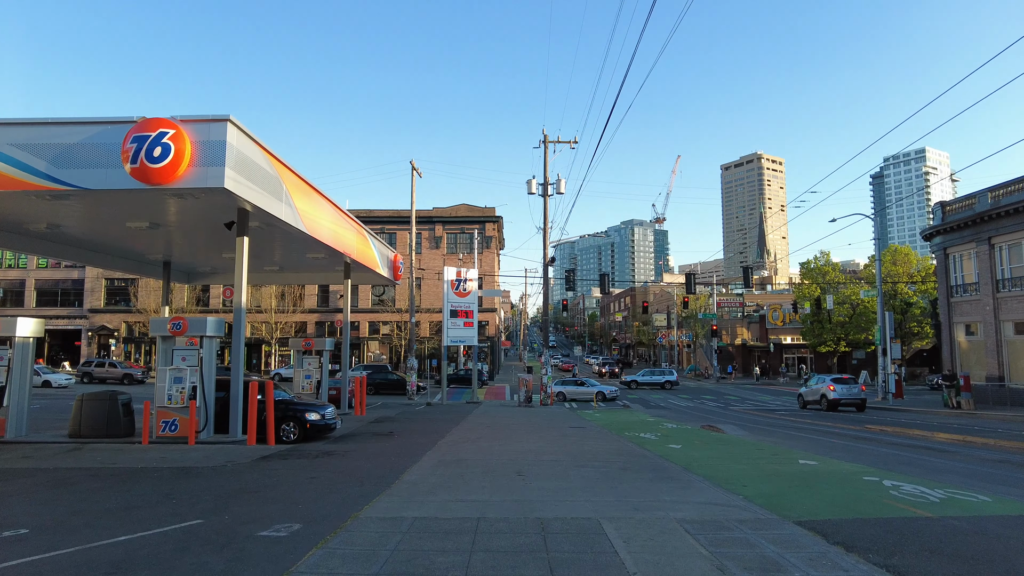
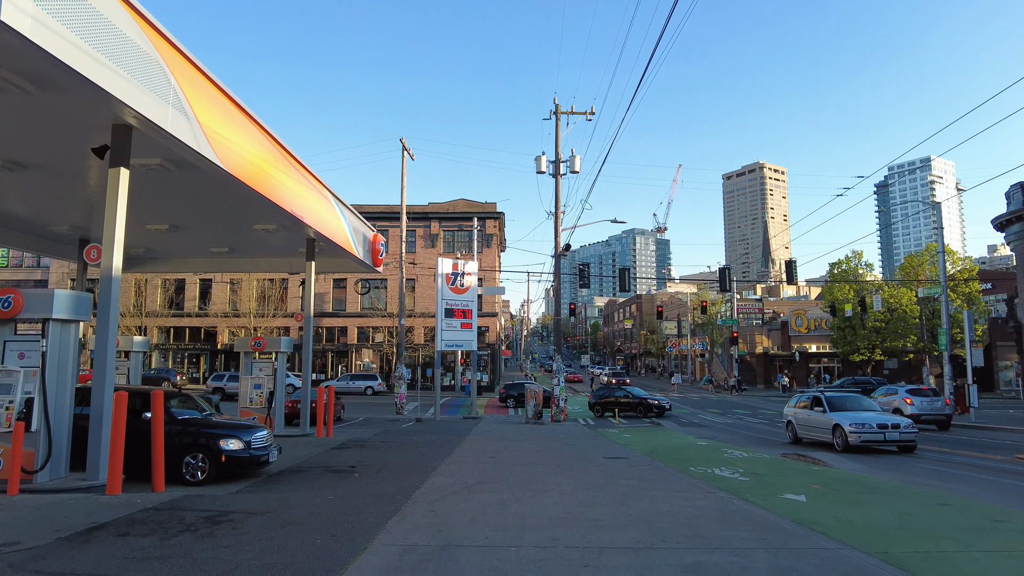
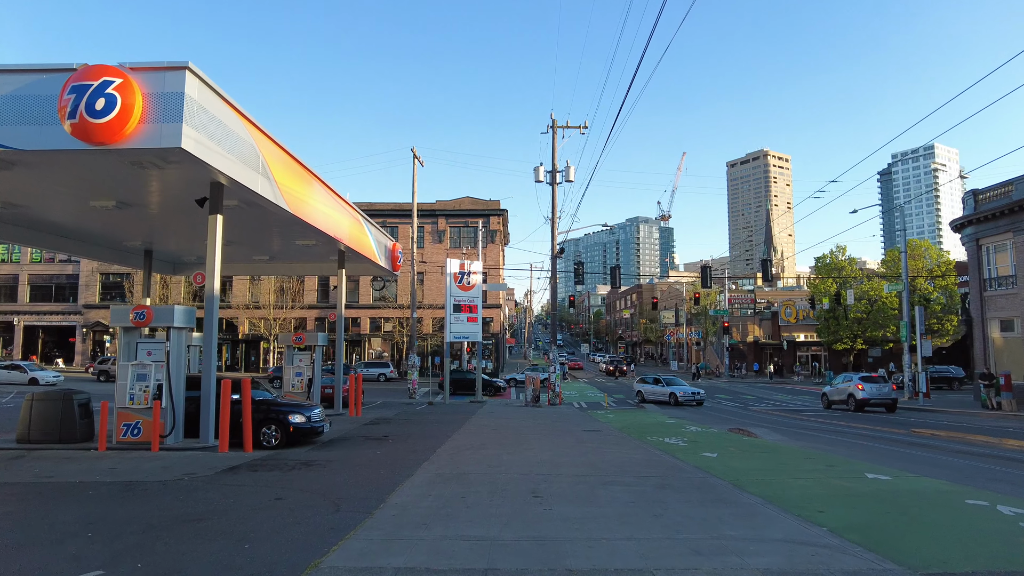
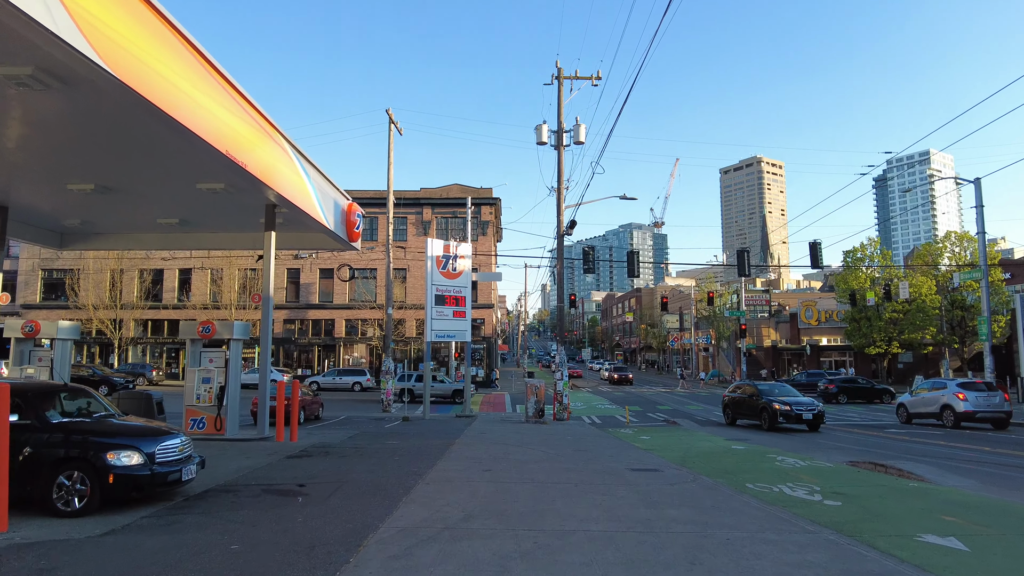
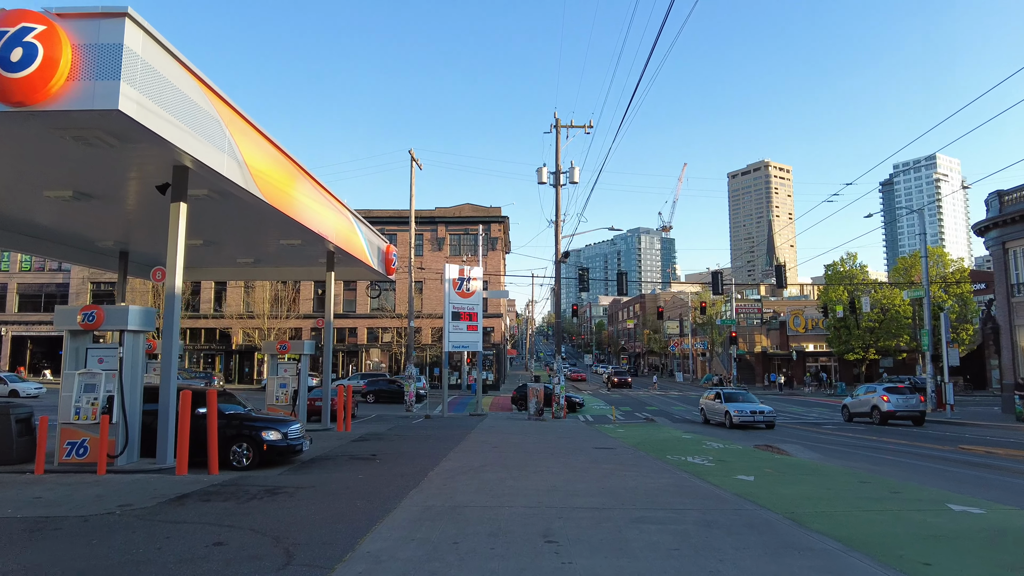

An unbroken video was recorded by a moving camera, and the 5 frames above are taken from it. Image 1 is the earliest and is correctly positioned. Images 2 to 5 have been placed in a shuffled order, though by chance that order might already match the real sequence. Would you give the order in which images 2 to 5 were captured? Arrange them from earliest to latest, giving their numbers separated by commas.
3, 5, 2, 4
